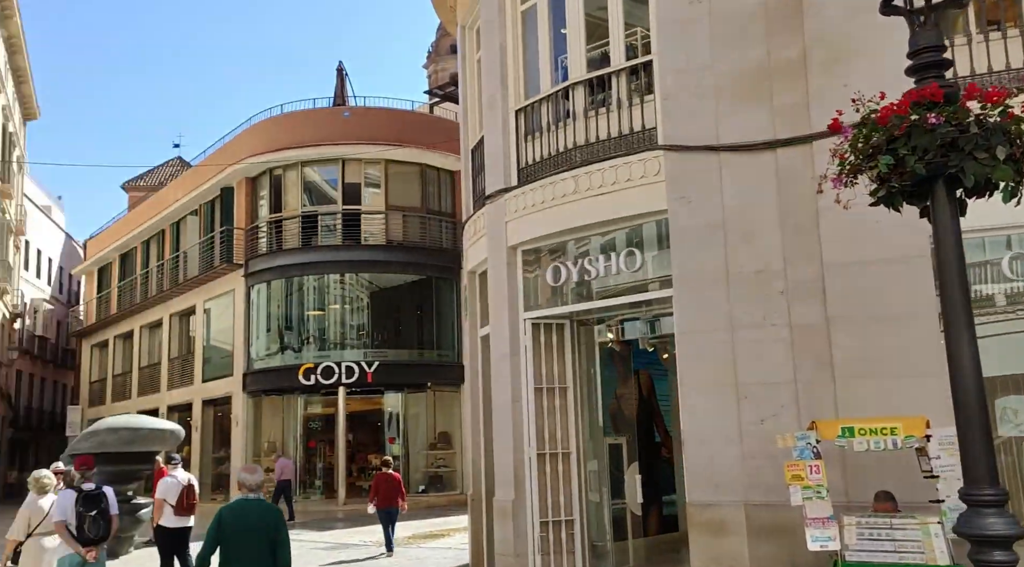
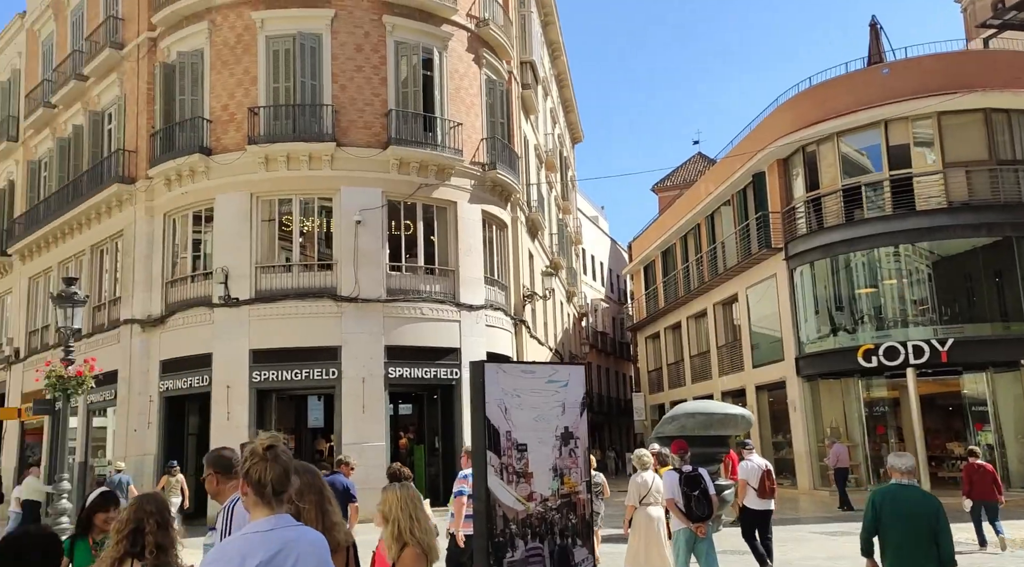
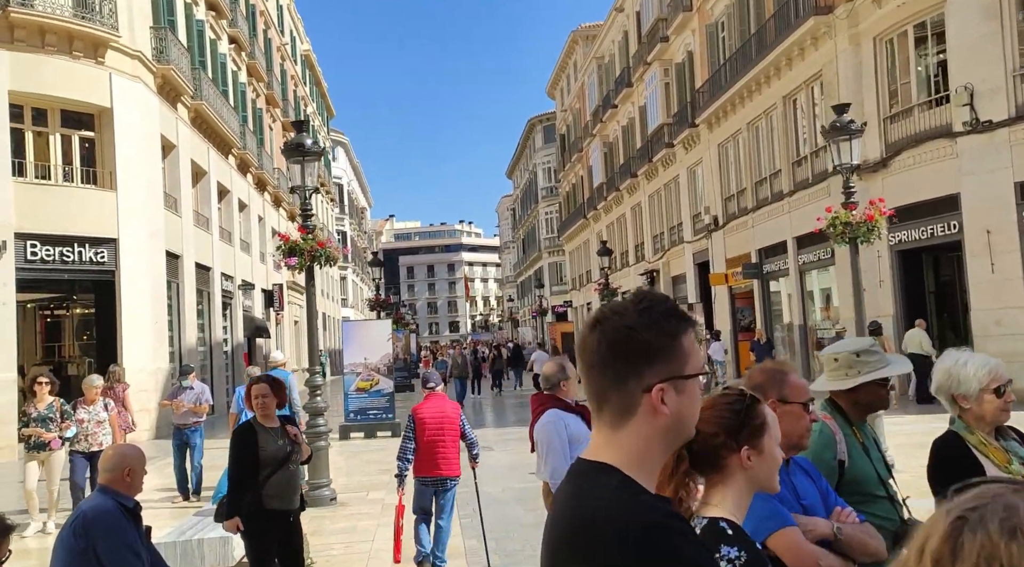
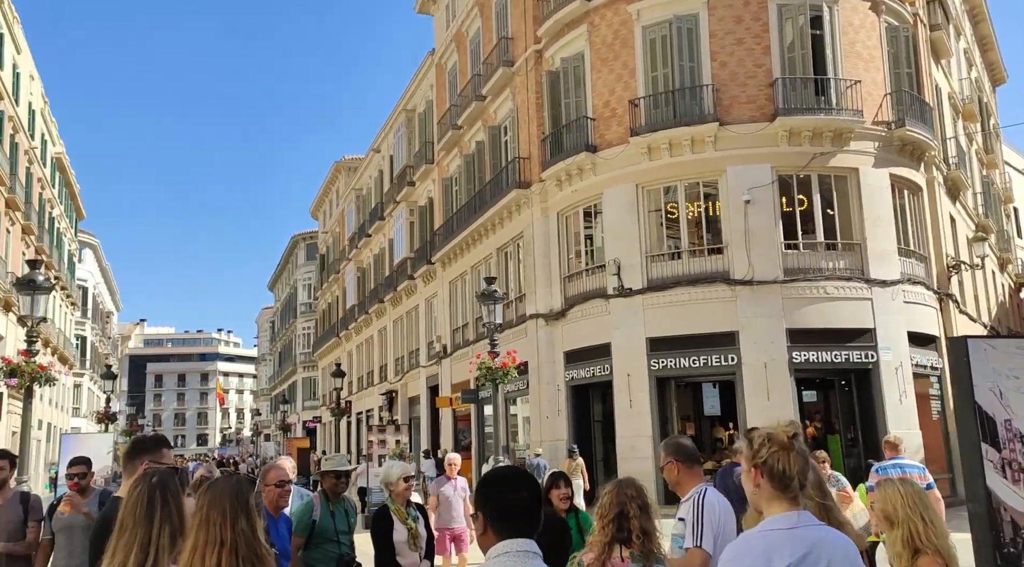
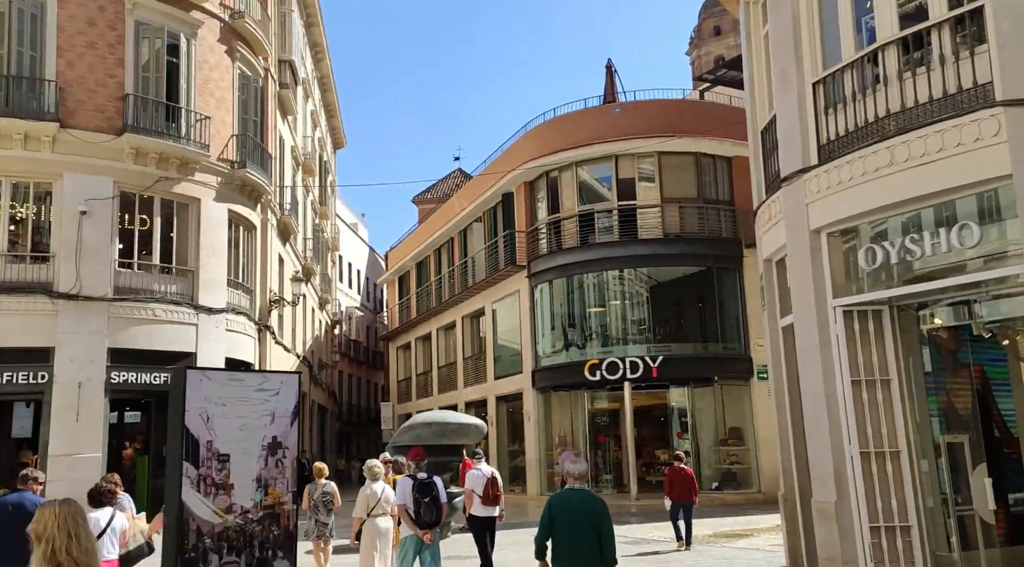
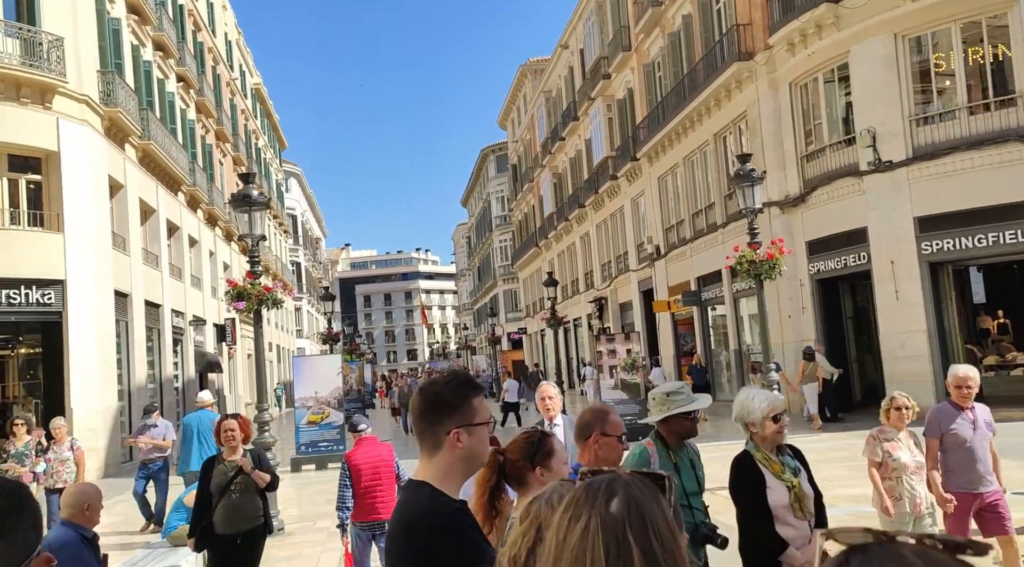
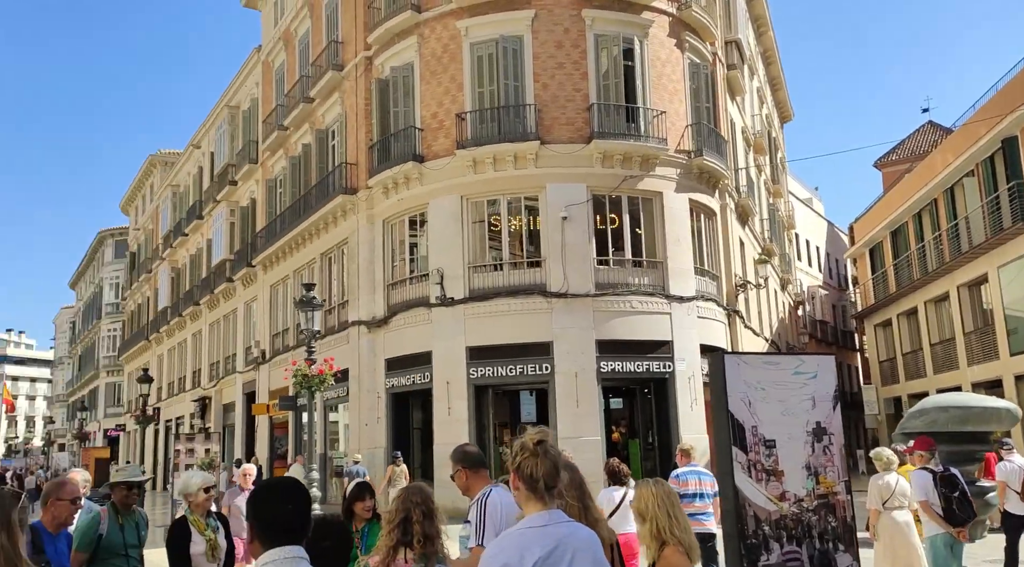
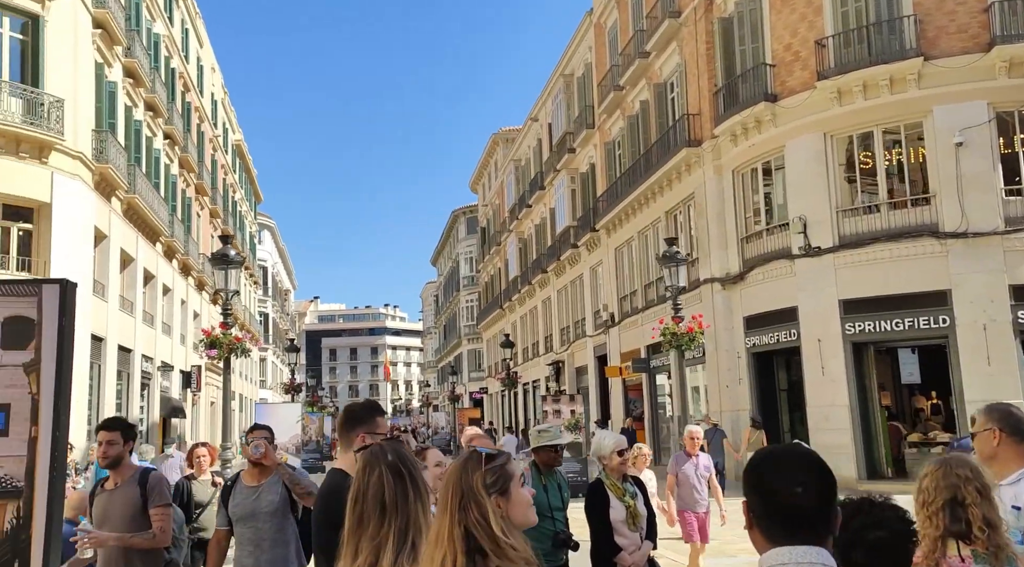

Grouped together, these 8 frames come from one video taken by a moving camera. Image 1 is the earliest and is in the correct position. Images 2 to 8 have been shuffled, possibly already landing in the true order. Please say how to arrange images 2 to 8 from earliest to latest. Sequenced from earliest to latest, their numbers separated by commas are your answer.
5, 2, 7, 4, 8, 6, 3
